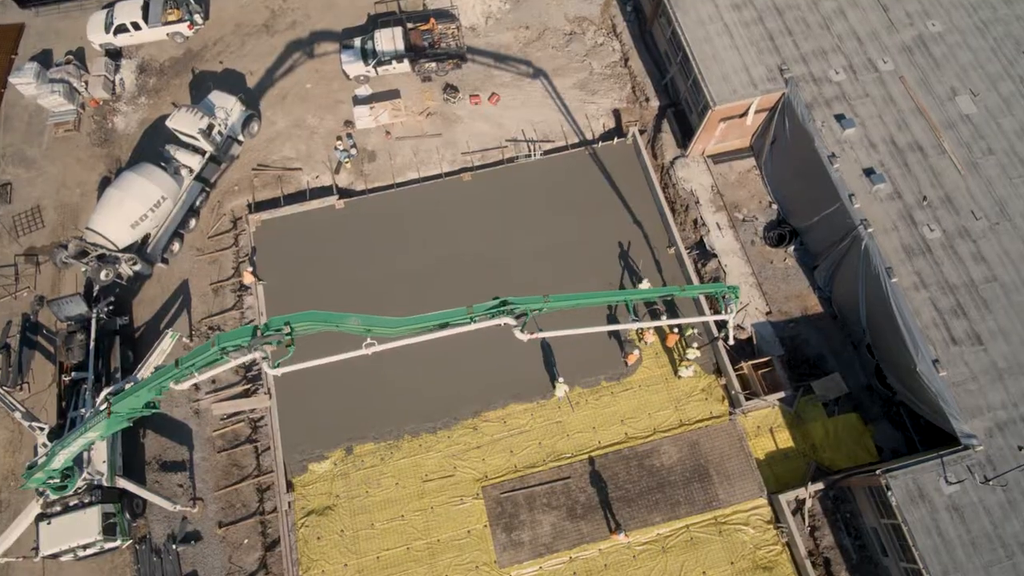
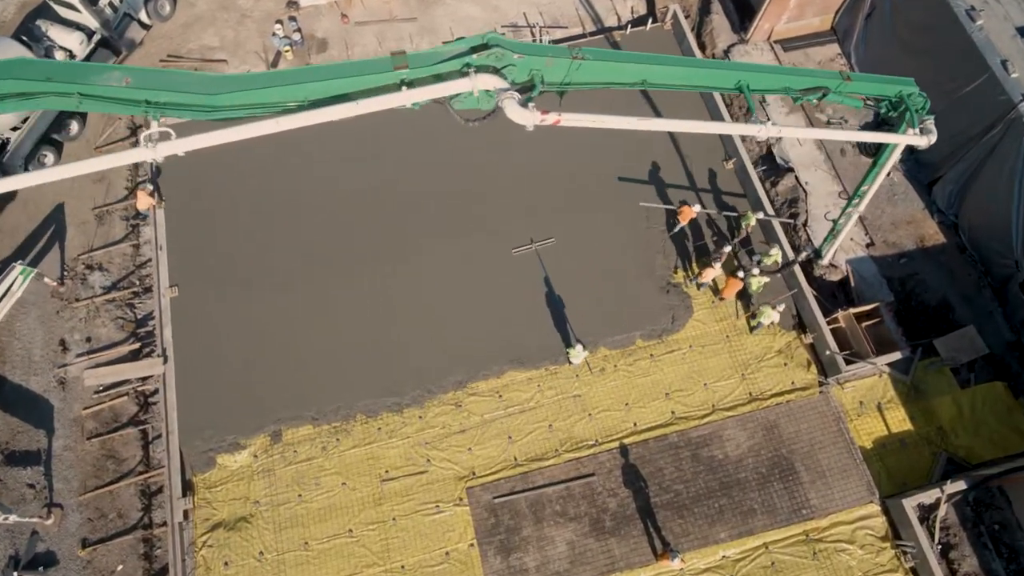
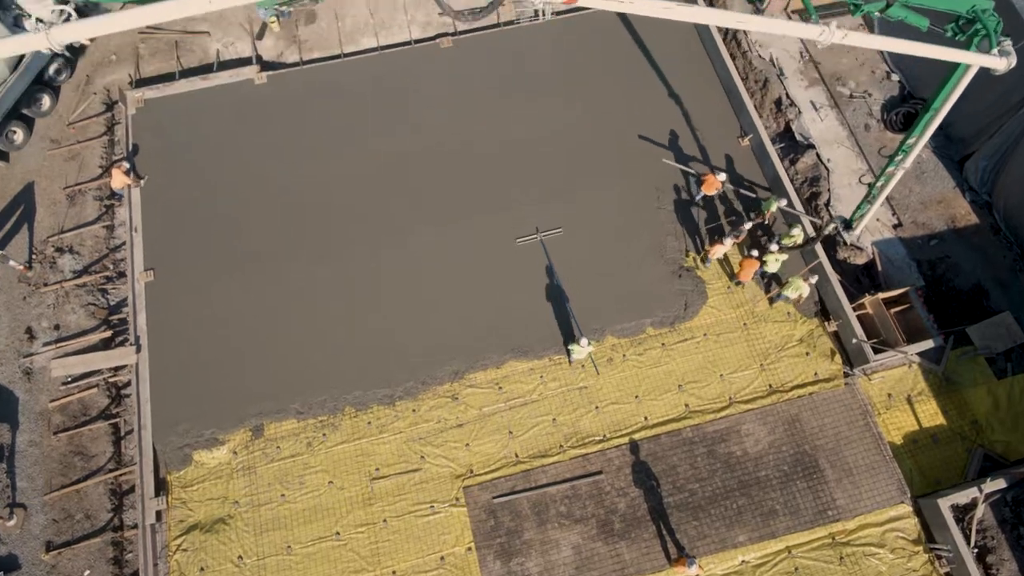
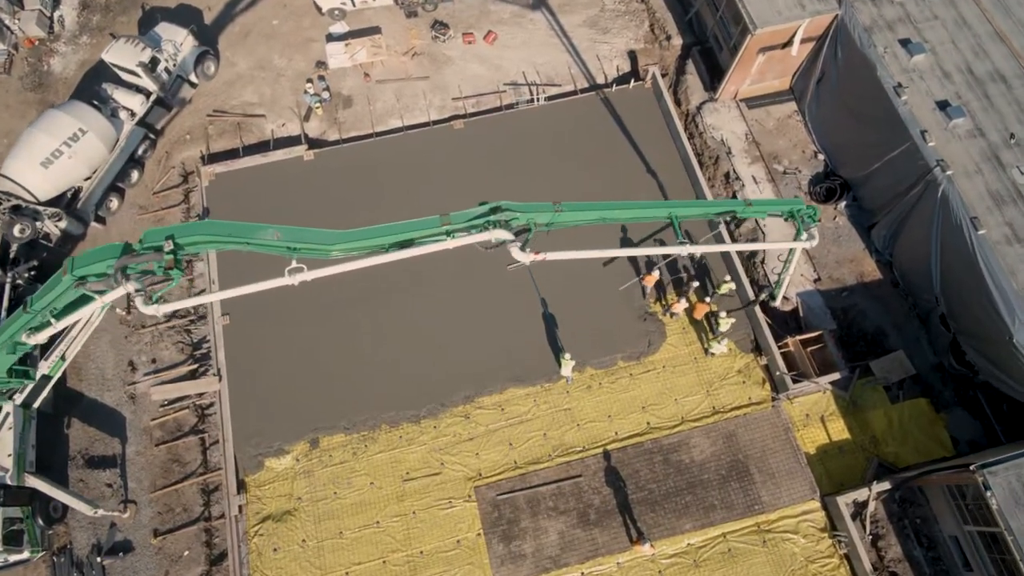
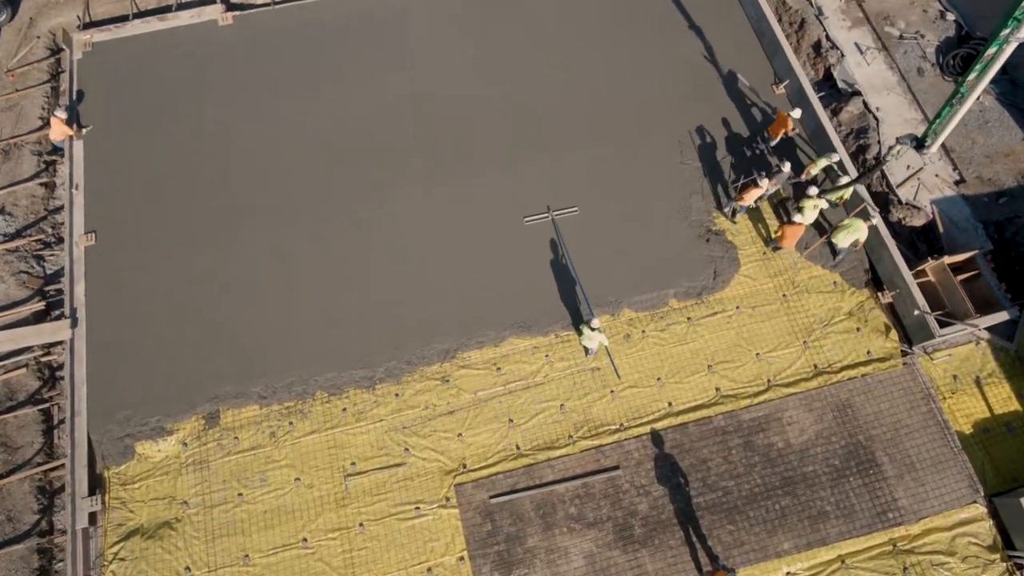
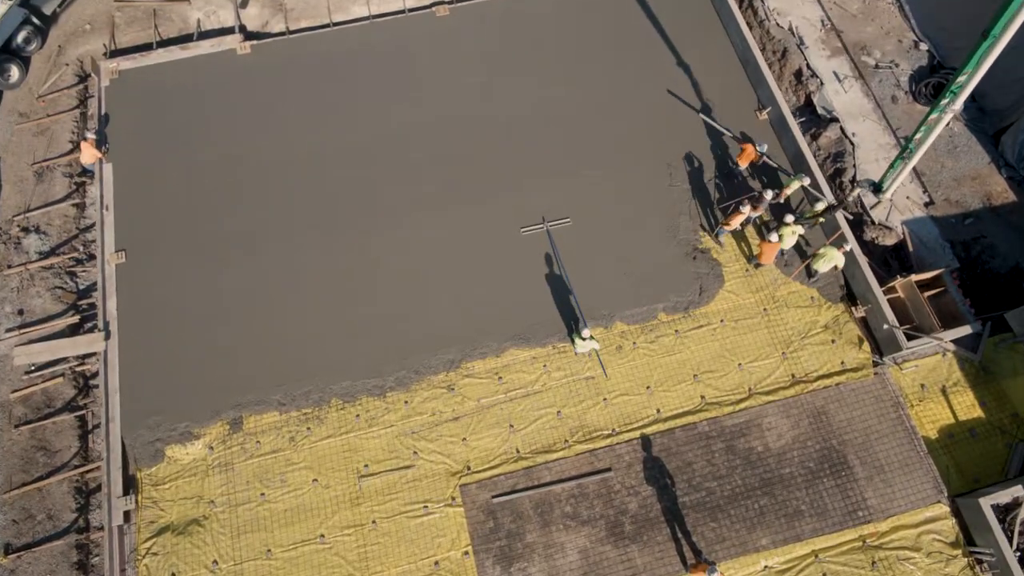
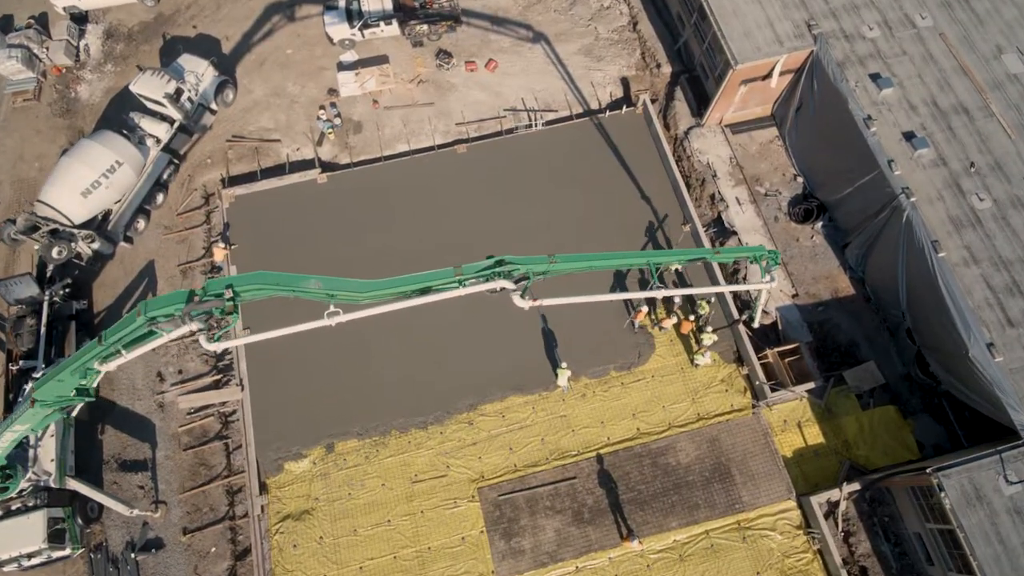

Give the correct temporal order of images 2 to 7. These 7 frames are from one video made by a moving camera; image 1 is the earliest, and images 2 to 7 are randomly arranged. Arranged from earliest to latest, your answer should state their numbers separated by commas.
7, 4, 2, 3, 6, 5
